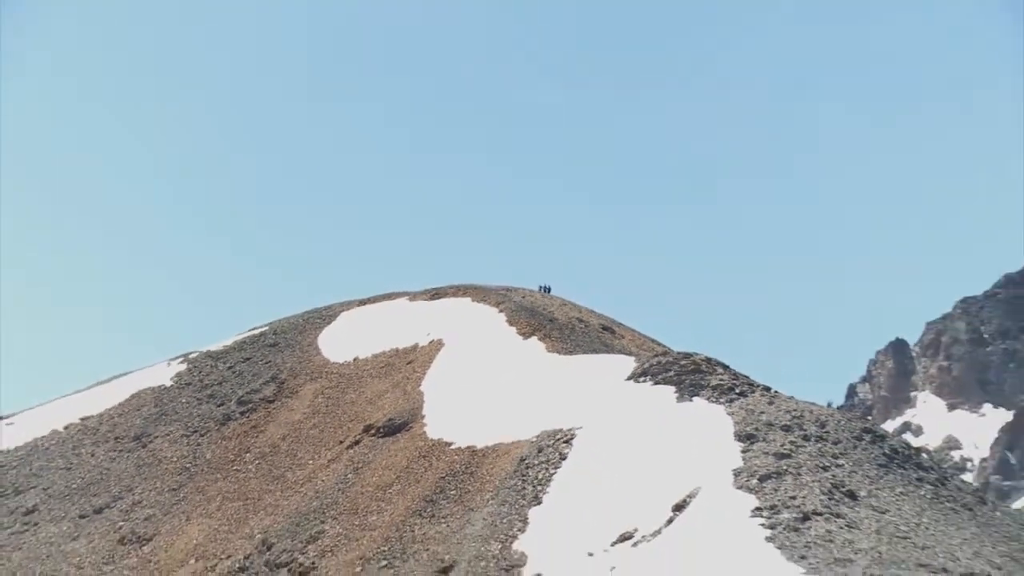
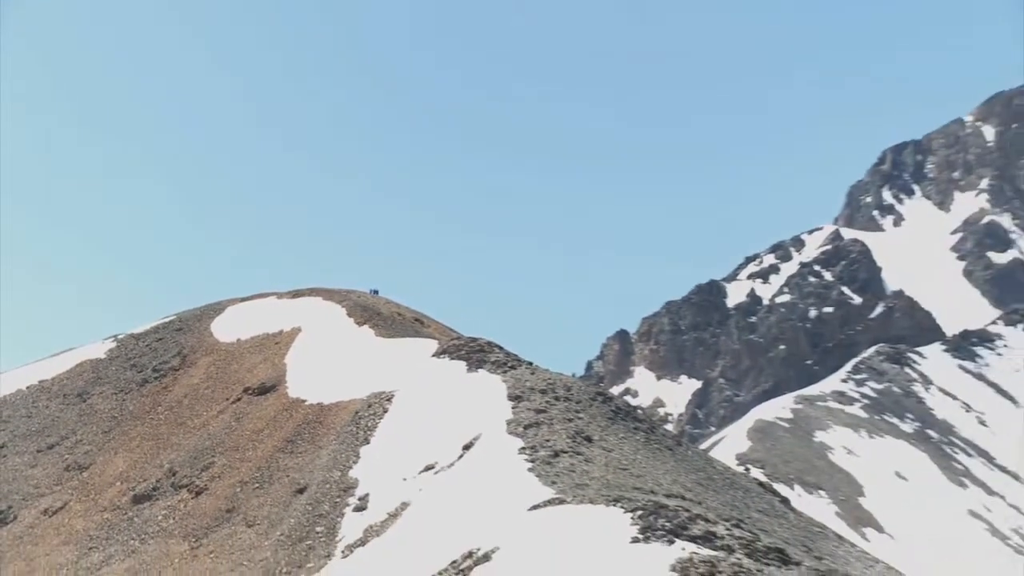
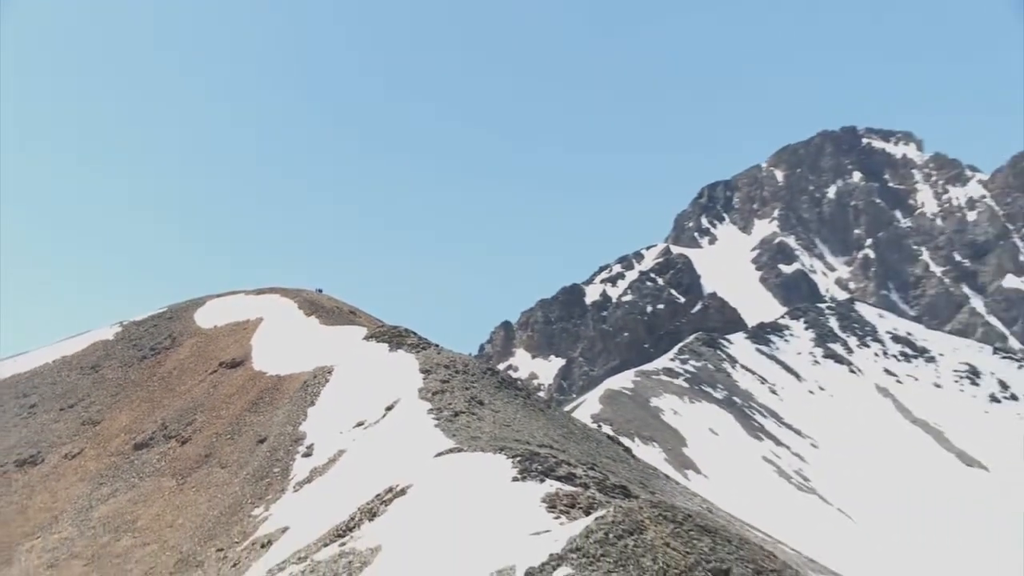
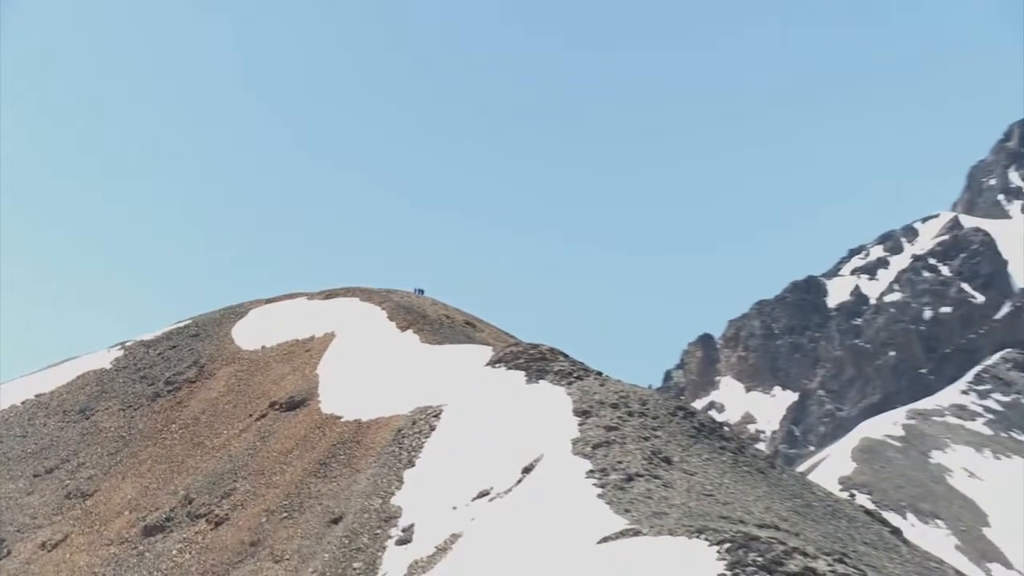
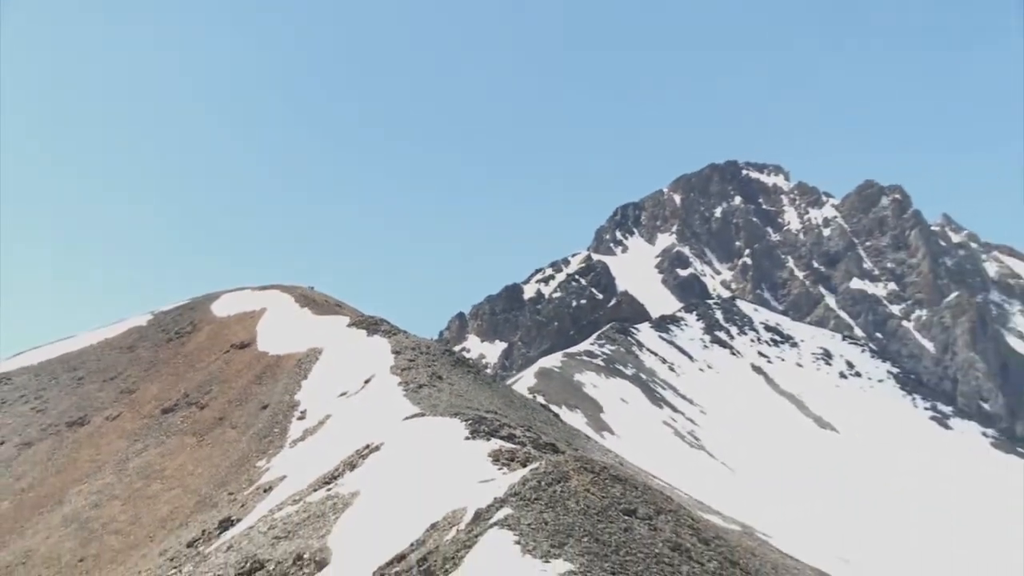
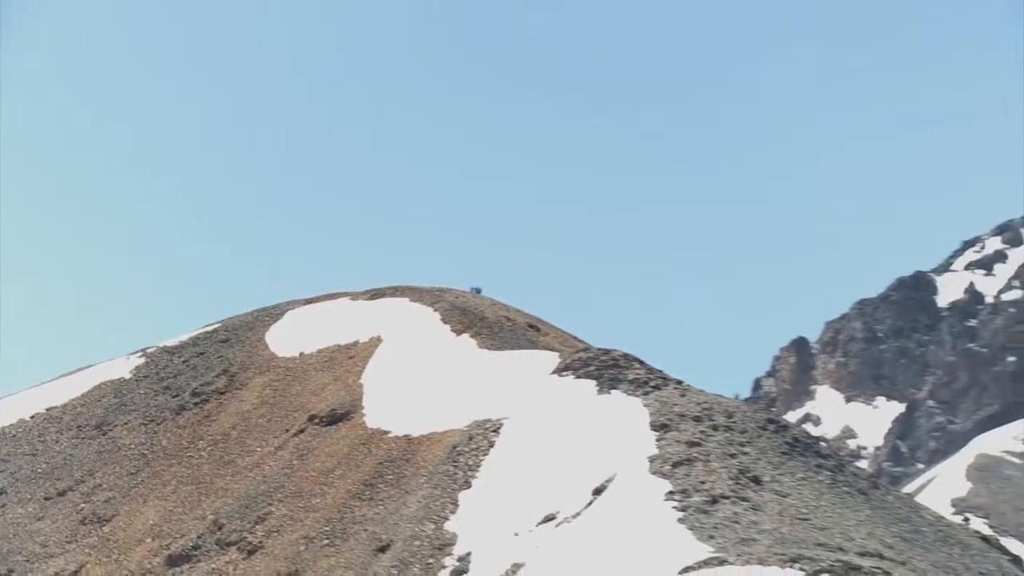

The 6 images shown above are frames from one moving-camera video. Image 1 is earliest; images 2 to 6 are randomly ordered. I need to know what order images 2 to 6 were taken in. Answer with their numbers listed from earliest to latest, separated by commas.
6, 4, 2, 3, 5
